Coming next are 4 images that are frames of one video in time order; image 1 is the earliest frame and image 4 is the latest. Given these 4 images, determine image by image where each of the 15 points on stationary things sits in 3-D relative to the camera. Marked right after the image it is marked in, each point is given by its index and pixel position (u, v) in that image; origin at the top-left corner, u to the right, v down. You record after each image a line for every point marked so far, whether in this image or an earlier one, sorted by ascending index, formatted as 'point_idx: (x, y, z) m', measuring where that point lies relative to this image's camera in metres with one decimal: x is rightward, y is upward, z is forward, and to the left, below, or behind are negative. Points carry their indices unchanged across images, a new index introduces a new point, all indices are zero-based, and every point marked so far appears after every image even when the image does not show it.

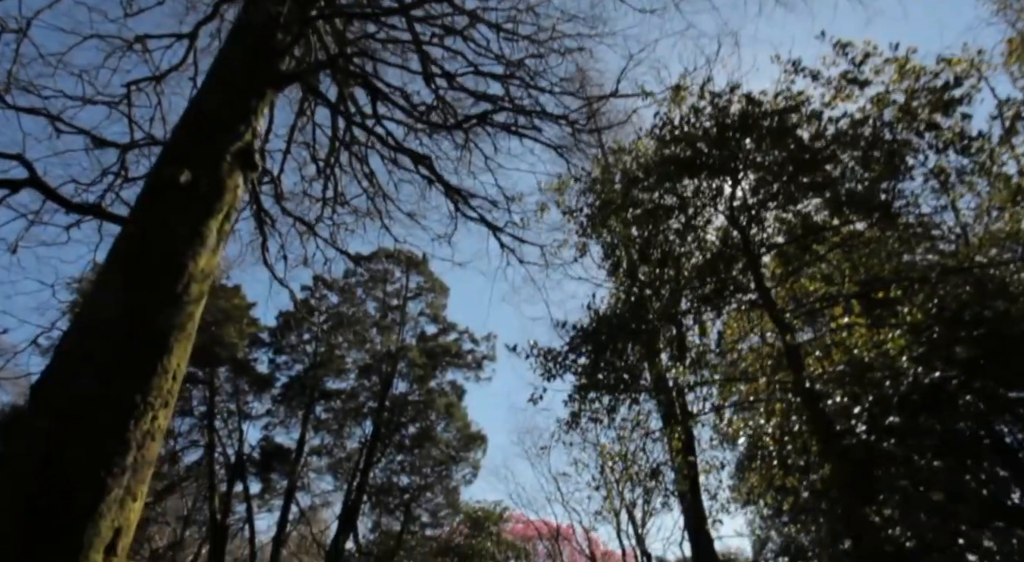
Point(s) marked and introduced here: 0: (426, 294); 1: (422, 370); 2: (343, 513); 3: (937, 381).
0: (-2.4, -0.4, +15.8) m
1: (-2.3, -2.3, +14.5) m
2: (-4.0, -5.5, +13.3) m
3: (+3.3, -0.9, +4.5) m
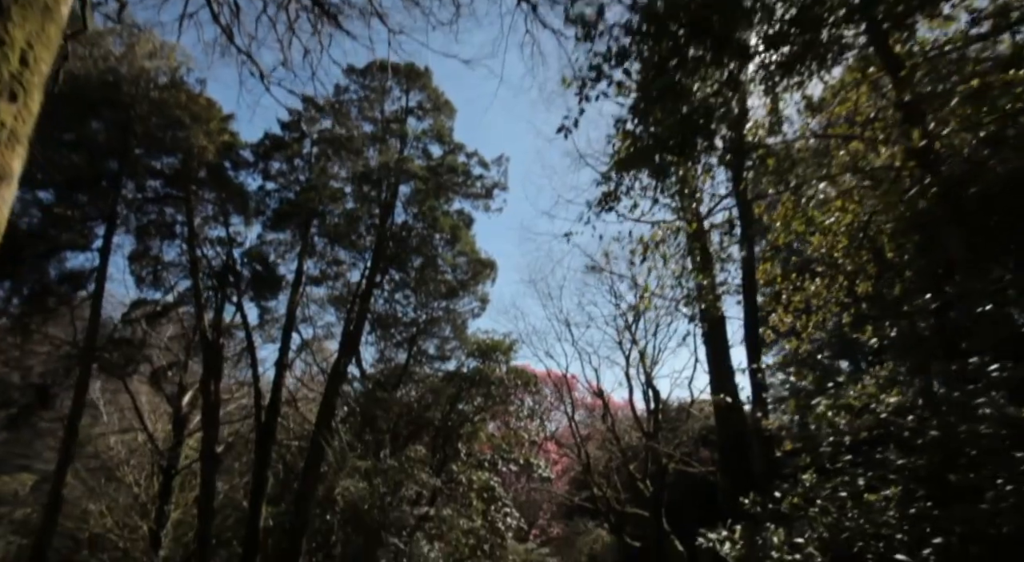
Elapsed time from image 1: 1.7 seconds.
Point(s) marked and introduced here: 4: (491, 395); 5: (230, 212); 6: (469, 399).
0: (-2.0, +4.2, +13.9) m
1: (-2.0, +2.0, +13.1) m
2: (-3.8, -1.3, +12.7) m
3: (+3.4, +0.9, +3.0) m
4: (-0.6, -2.8, +14.2) m
5: (-6.2, +1.5, +12.5) m
6: (-1.1, -2.9, +14.1) m
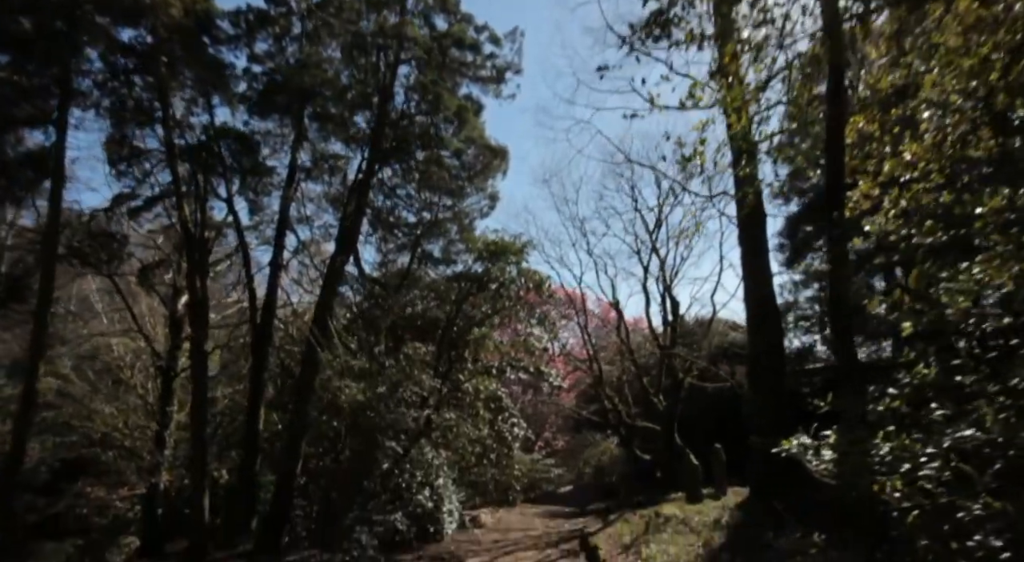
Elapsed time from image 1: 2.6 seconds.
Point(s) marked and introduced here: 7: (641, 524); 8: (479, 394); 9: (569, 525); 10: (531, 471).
0: (-1.7, +6.4, +12.1) m
1: (-1.7, +4.2, +11.7) m
2: (-3.5, +0.9, +11.7) m
3: (+3.5, +1.6, +1.6) m
4: (-0.3, -0.5, +13.3) m
5: (-6.0, +3.7, +11.1) m
6: (-0.8, -0.6, +13.3) m
7: (+2.1, -4.0, +9.2) m
8: (-0.8, -2.6, +13.1) m
9: (+1.3, -5.4, +12.5) m
10: (+0.5, -5.7, +17.0) m
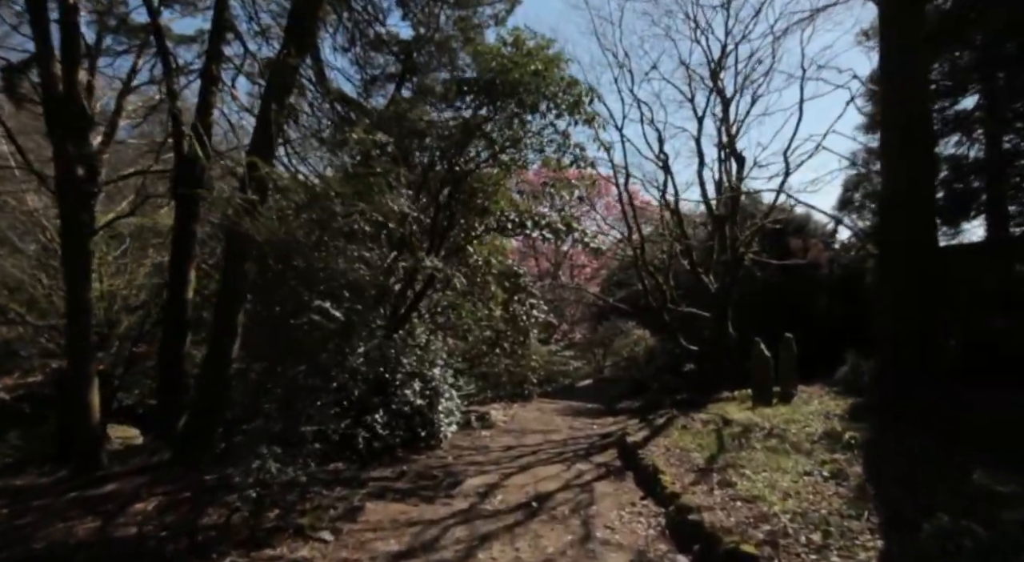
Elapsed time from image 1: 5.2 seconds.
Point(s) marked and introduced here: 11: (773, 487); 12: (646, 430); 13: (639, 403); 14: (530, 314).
0: (-1.3, +9.0, +7.7) m
1: (-1.3, +6.8, +7.7) m
2: (-3.2, +3.5, +8.4) m
3: (+3.6, +2.3, -1.8) m
4: (0.0, +2.4, +10.1) m
5: (-5.6, +6.2, +7.4) m
6: (-0.5, +2.3, +10.1) m
7: (+2.3, -1.8, +6.6) m
8: (-0.4, +0.3, +10.3) m
9: (+1.6, -2.6, +10.2) m
10: (+0.9, -2.1, +14.7) m
11: (+2.1, -1.6, +4.4) m
12: (+2.0, -2.2, +8.2) m
13: (+2.9, -2.8, +13.0) m
14: (+0.4, -0.7, +11.9) m
